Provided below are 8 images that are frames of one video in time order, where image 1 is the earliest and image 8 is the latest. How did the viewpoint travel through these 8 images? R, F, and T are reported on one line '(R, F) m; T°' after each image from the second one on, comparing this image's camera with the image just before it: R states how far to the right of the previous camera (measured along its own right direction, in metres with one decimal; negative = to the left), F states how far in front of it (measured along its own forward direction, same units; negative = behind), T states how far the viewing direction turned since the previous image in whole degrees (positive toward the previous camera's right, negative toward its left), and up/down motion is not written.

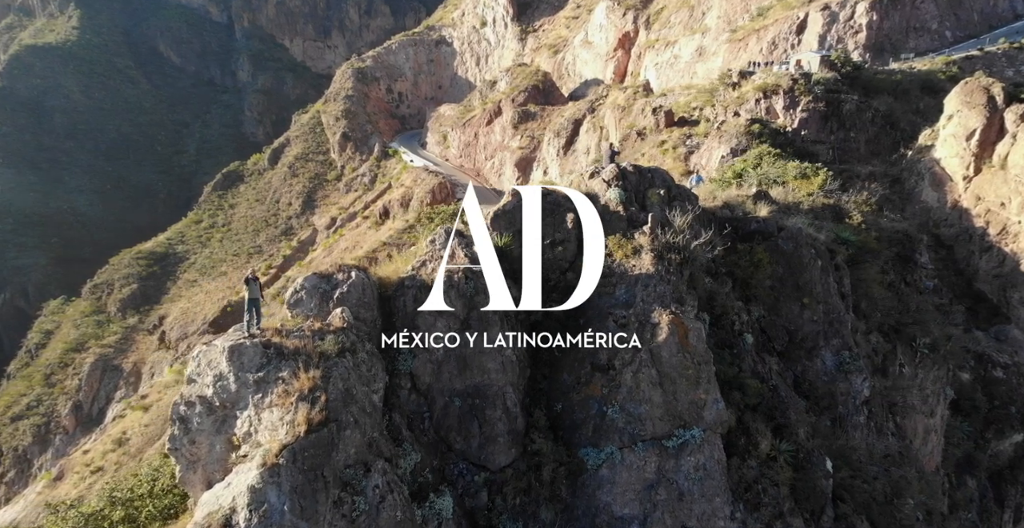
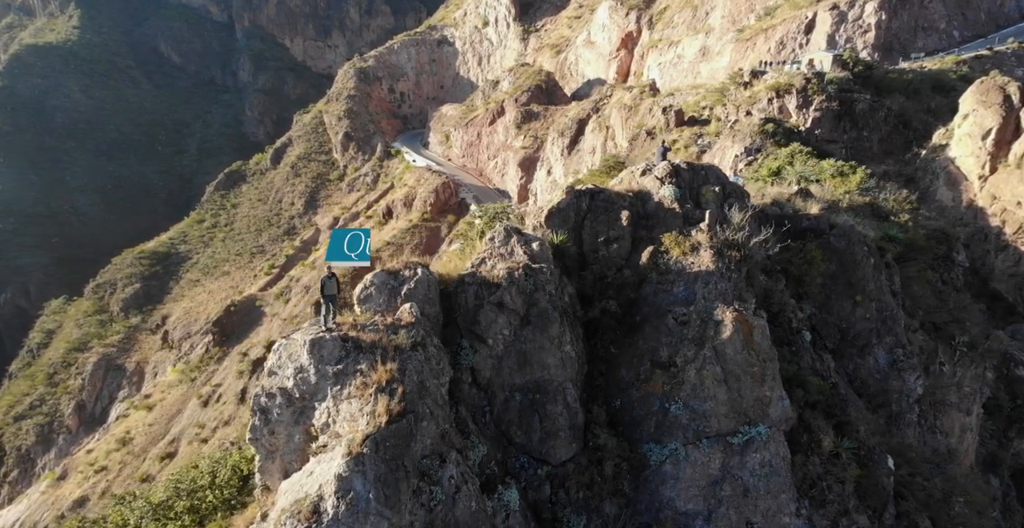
(-0.7, 0.0) m; 0°
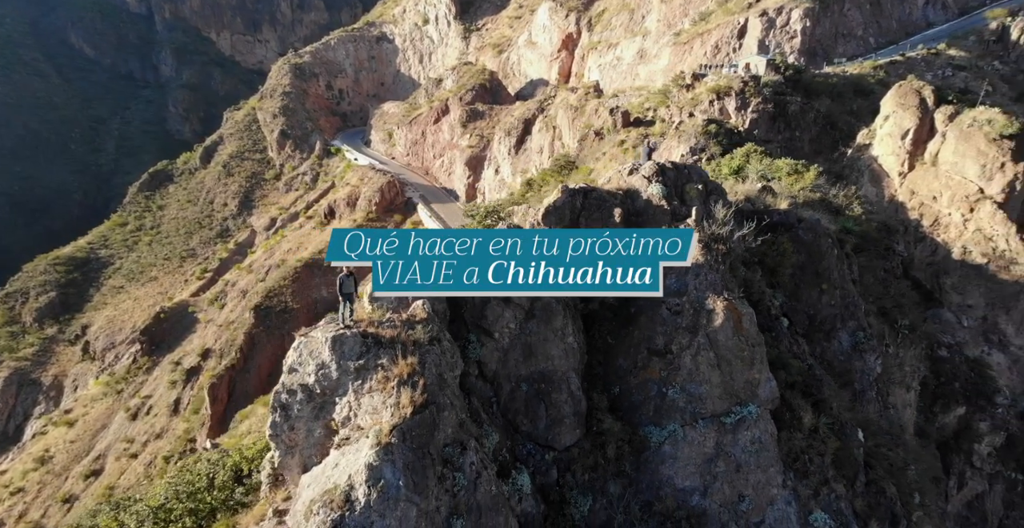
(-0.8, -0.3) m; +6°
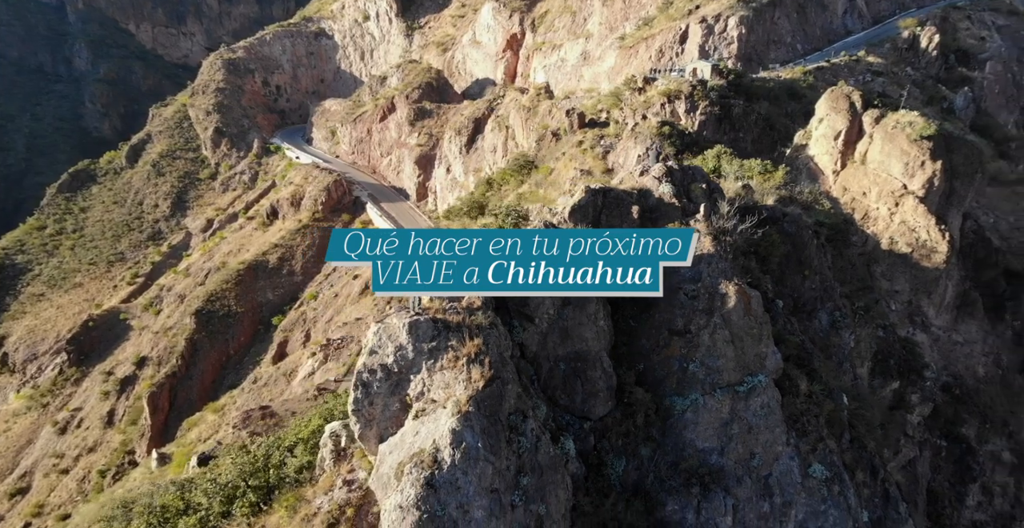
(-1.4, -0.8) m; +6°
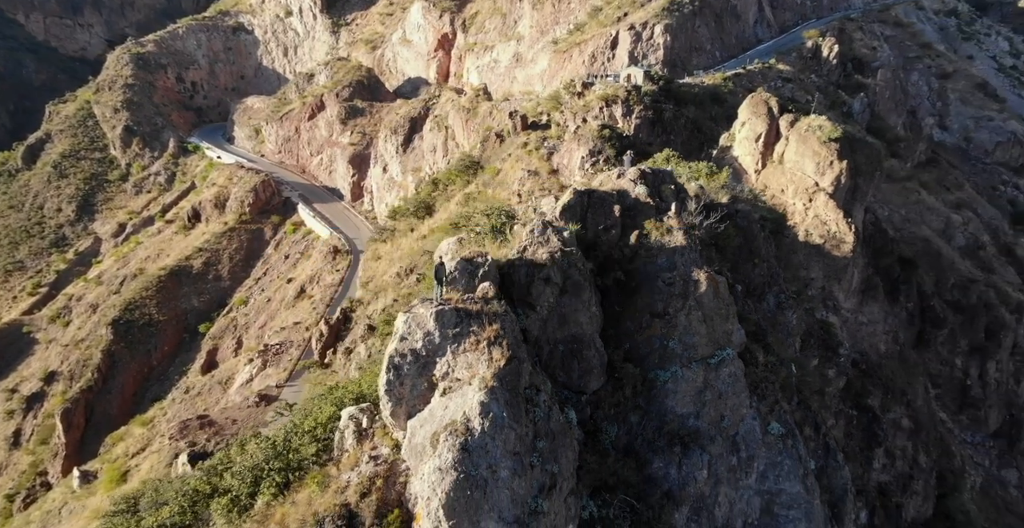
(-1.2, -1.1) m; +7°
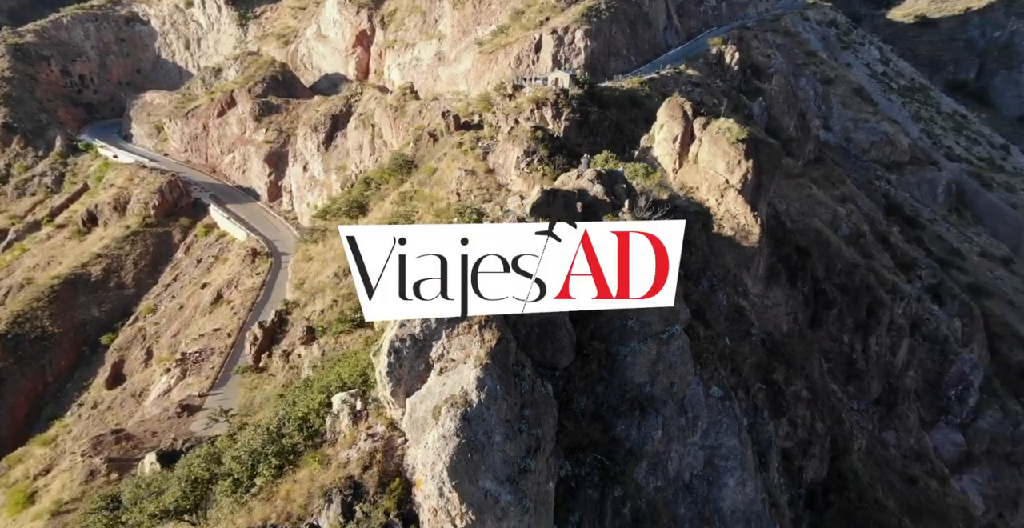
(-1.1, -1.2) m; +8°
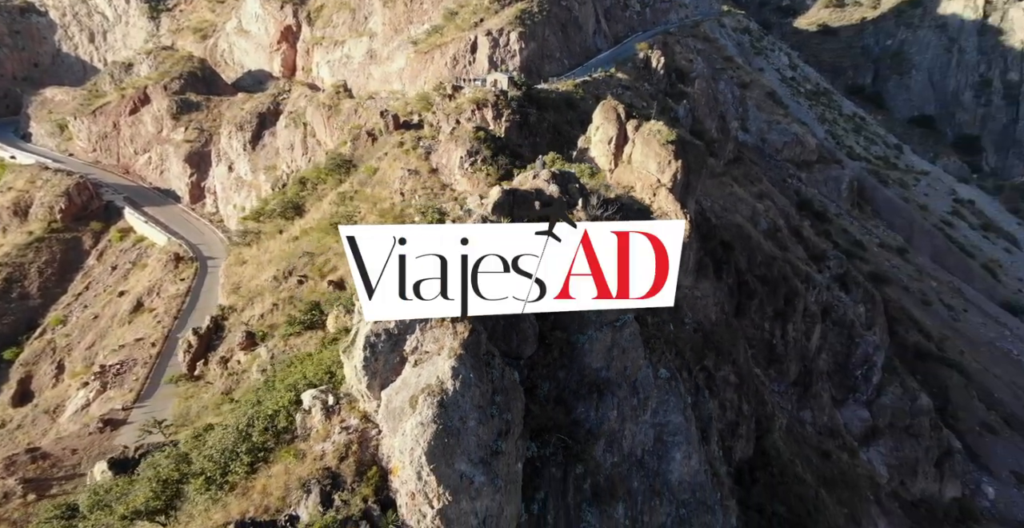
(-0.7, -0.7) m; +6°
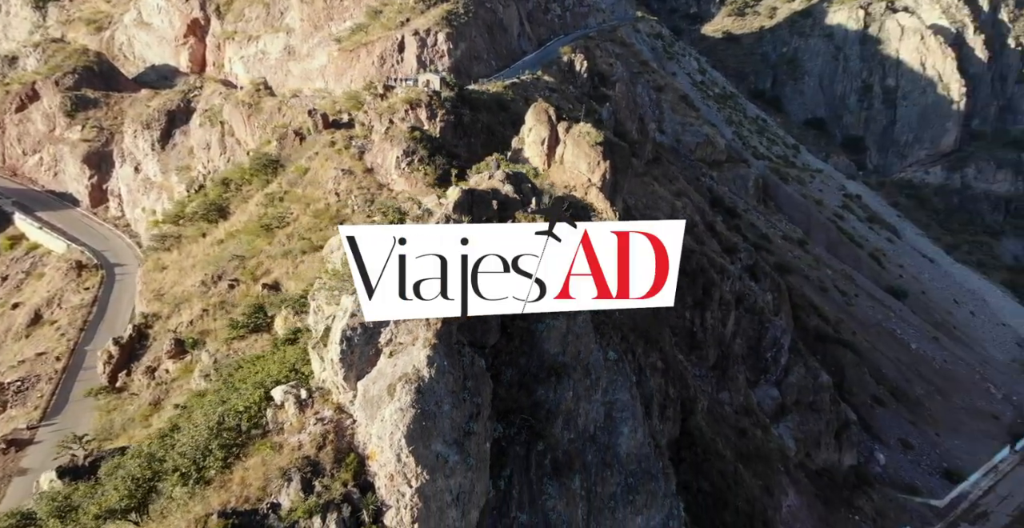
(-0.9, -0.9) m; +7°
